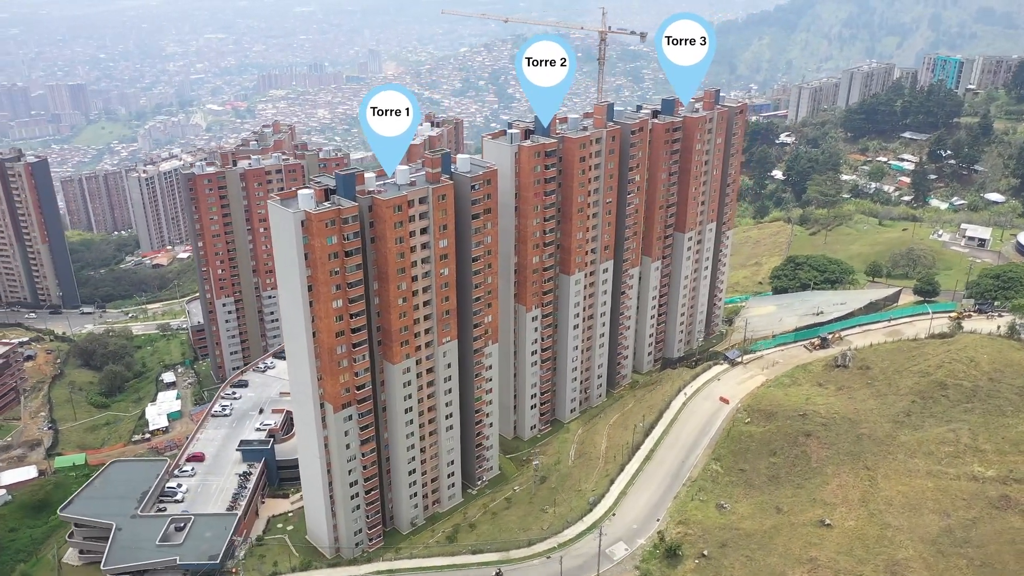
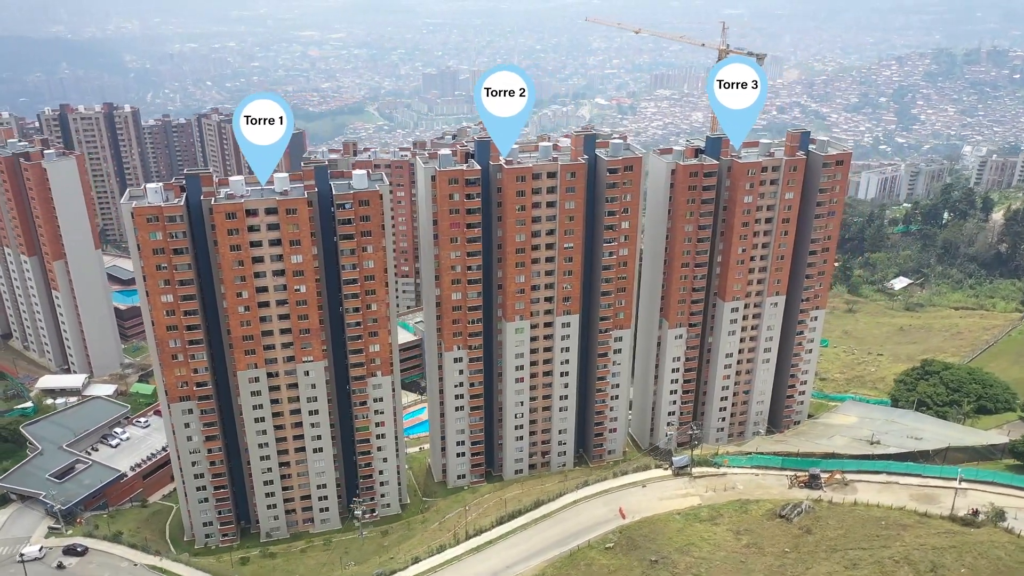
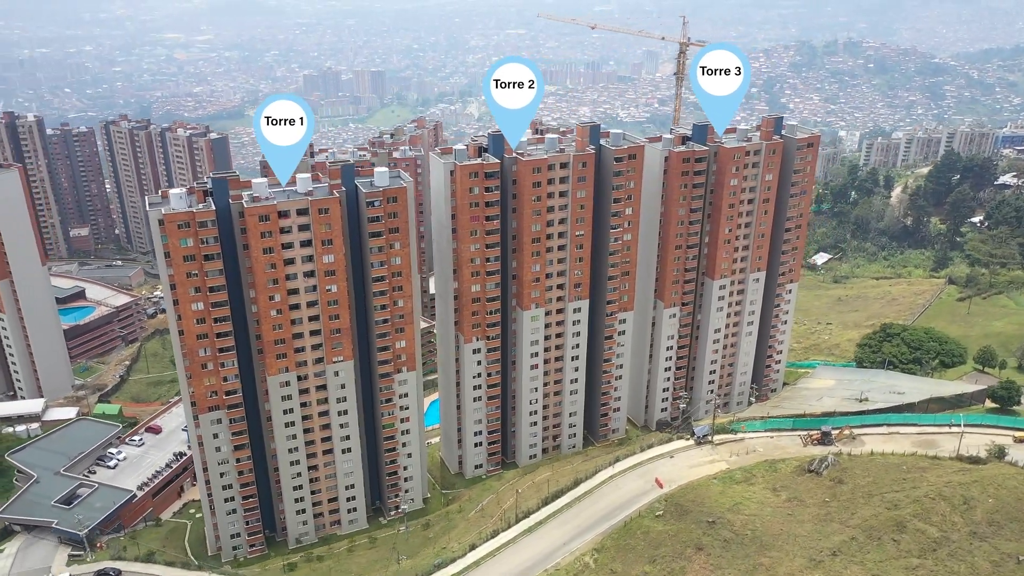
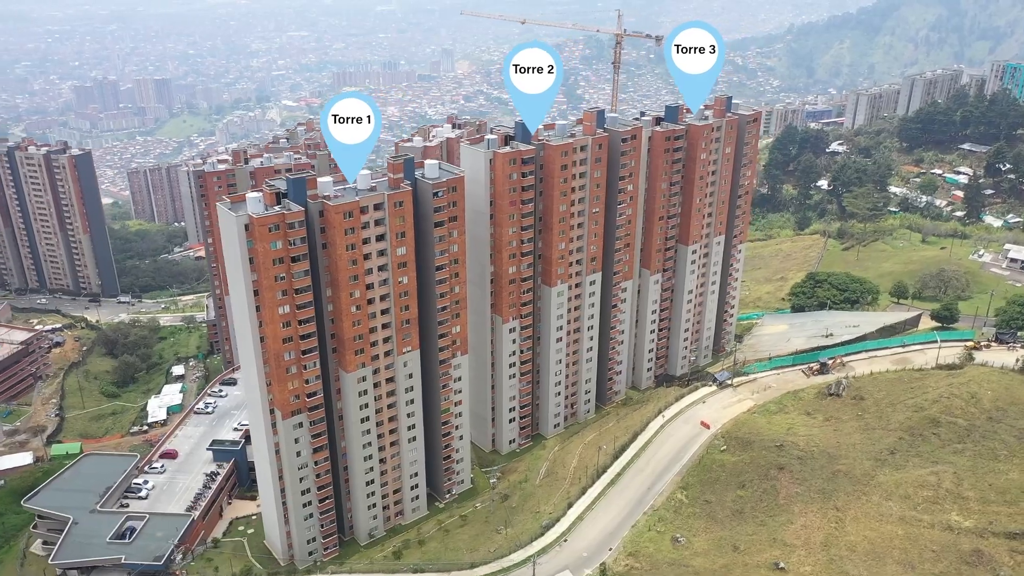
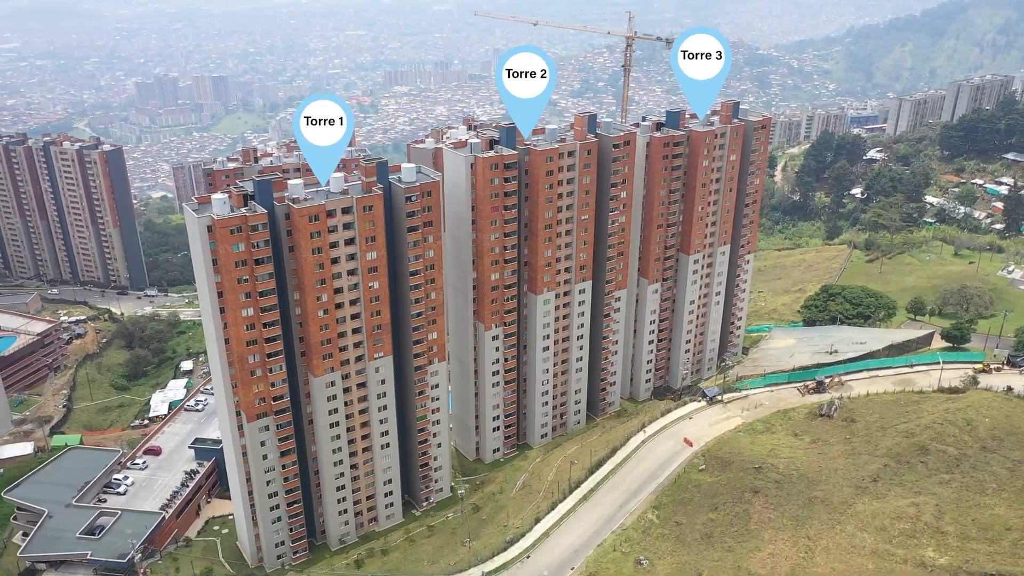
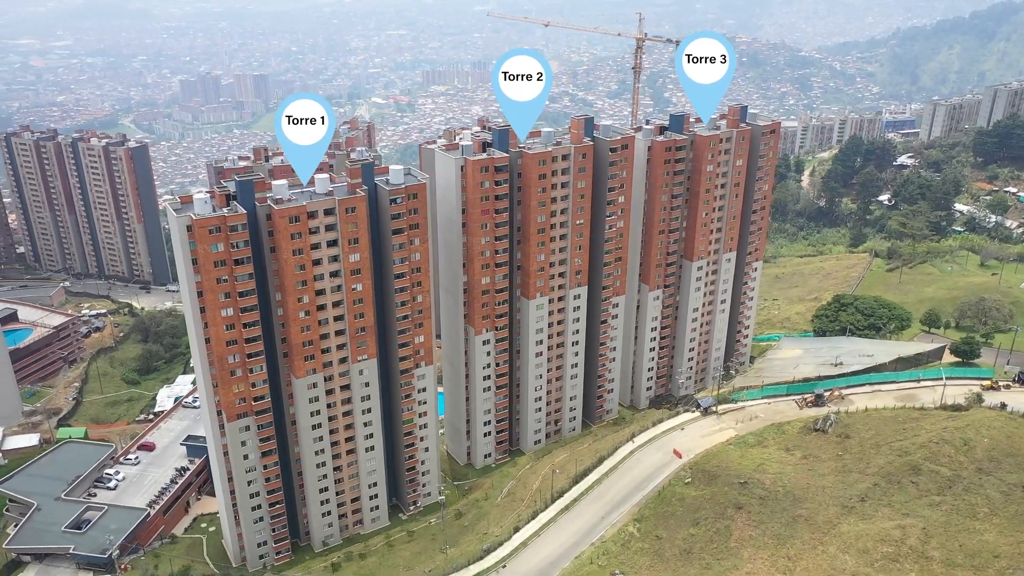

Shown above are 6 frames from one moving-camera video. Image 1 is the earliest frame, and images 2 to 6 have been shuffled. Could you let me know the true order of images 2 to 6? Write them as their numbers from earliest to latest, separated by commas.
4, 5, 6, 3, 2
